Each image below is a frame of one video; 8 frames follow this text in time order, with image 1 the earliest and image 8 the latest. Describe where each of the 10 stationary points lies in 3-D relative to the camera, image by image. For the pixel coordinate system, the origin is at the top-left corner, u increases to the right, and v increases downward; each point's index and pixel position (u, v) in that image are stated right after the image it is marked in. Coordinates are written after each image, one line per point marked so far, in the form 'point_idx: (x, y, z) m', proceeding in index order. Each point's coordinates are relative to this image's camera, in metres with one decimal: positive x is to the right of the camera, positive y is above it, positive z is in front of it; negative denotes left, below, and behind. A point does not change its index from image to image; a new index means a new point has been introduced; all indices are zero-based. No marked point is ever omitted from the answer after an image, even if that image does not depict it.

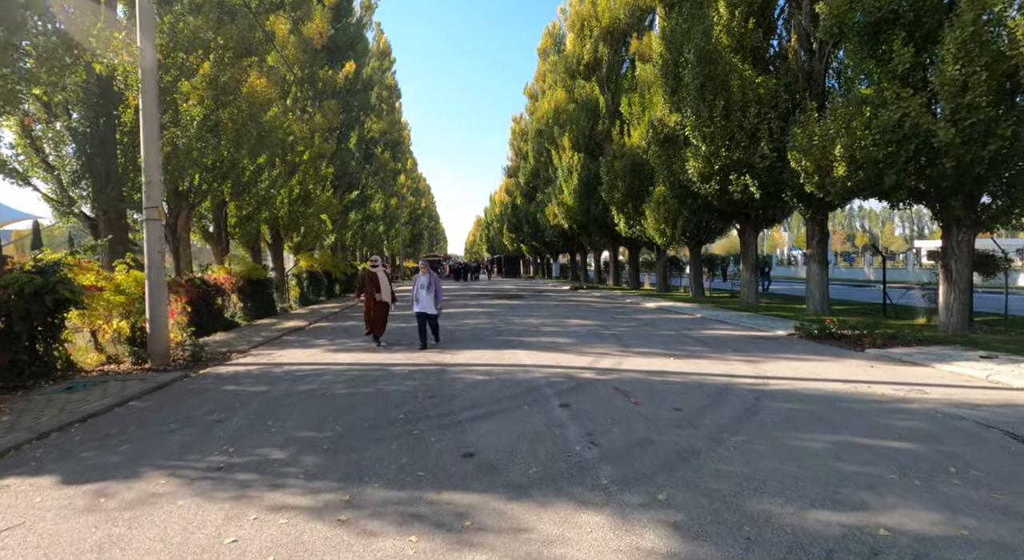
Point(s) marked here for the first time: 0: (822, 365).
0: (+4.3, -1.2, +9.0) m
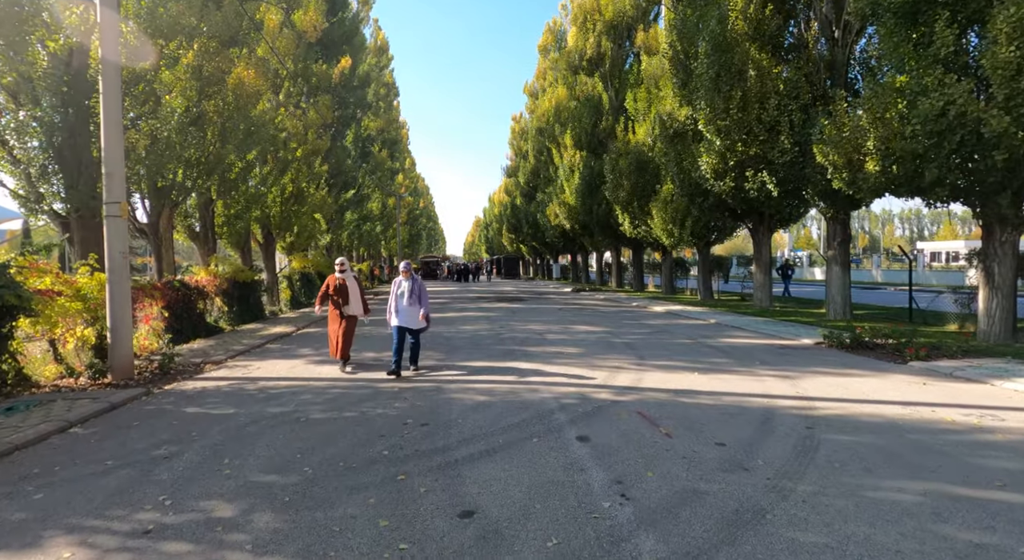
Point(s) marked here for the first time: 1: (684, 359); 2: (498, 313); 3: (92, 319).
0: (+4.3, -1.2, +7.9) m
1: (+2.5, -1.2, +9.5) m
2: (-0.4, -0.9, +18.8) m
3: (-6.4, -0.6, +10.1) m
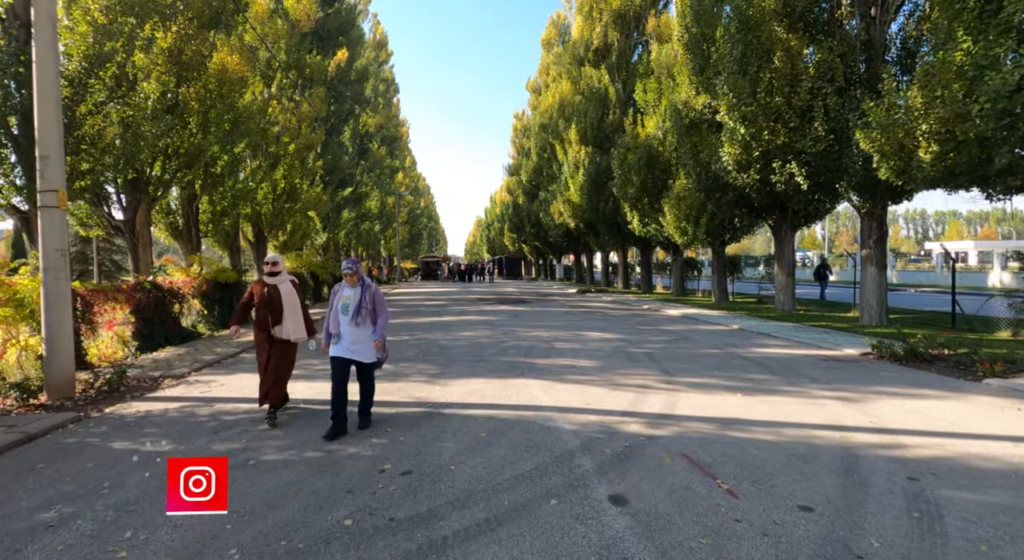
0: (+4.4, -1.3, +6.5) m
1: (+2.6, -1.2, +8.1) m
2: (-0.3, -1.0, +17.4) m
3: (-6.3, -0.6, +8.7) m
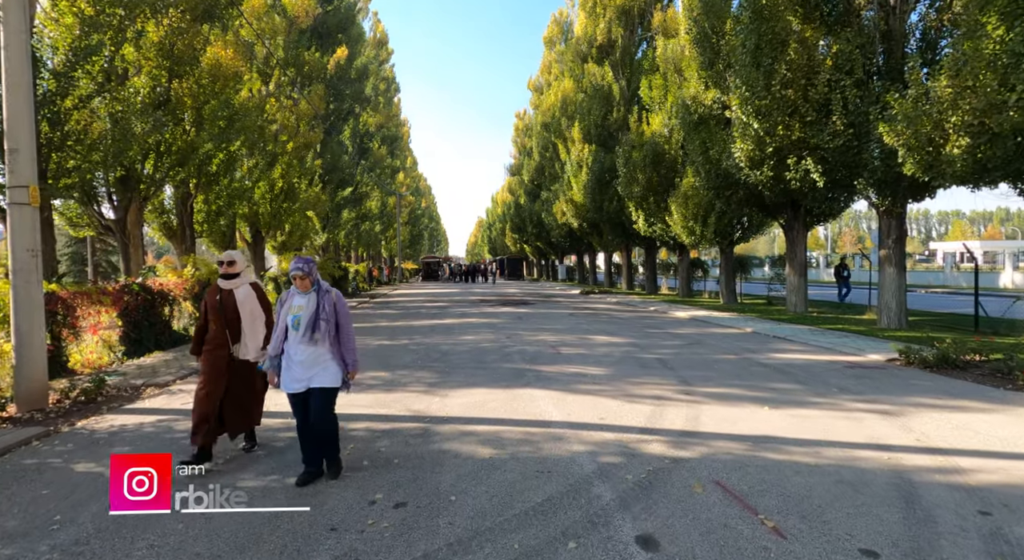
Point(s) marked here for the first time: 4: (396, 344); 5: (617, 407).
0: (+4.4, -1.3, +6.0) m
1: (+2.6, -1.2, +7.5) m
2: (-0.2, -1.0, +16.9) m
3: (-6.3, -0.7, +8.2) m
4: (-2.2, -1.2, +12.8) m
5: (+1.0, -1.2, +6.5) m
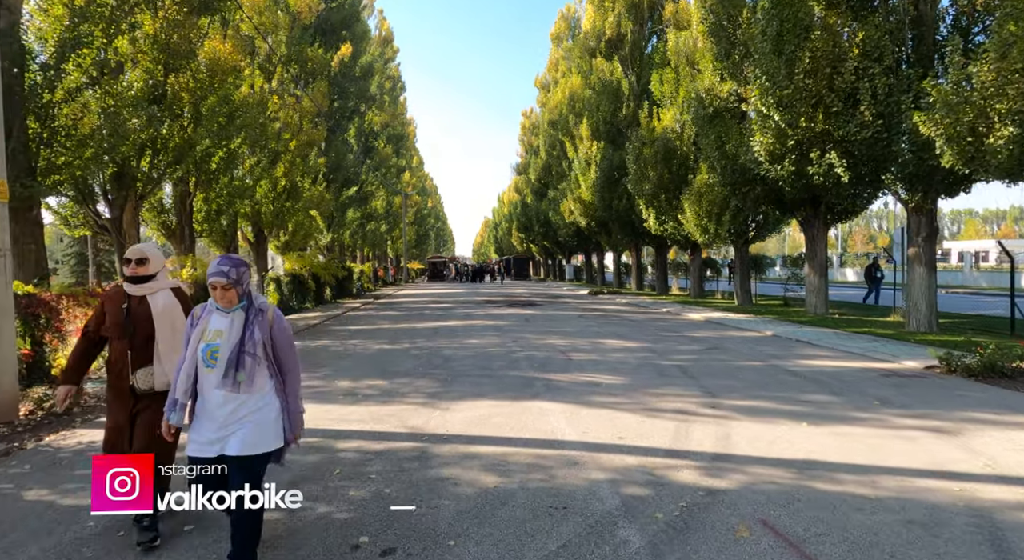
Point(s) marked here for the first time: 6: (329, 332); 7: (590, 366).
0: (+4.5, -1.3, +5.3) m
1: (+2.7, -1.2, +6.8) m
2: (-0.1, -1.0, +16.2) m
3: (-6.2, -0.7, +7.6) m
4: (-2.1, -1.2, +12.1) m
5: (+1.1, -1.3, +5.8) m
6: (-4.6, -1.3, +16.5) m
7: (+1.1, -1.2, +9.1) m
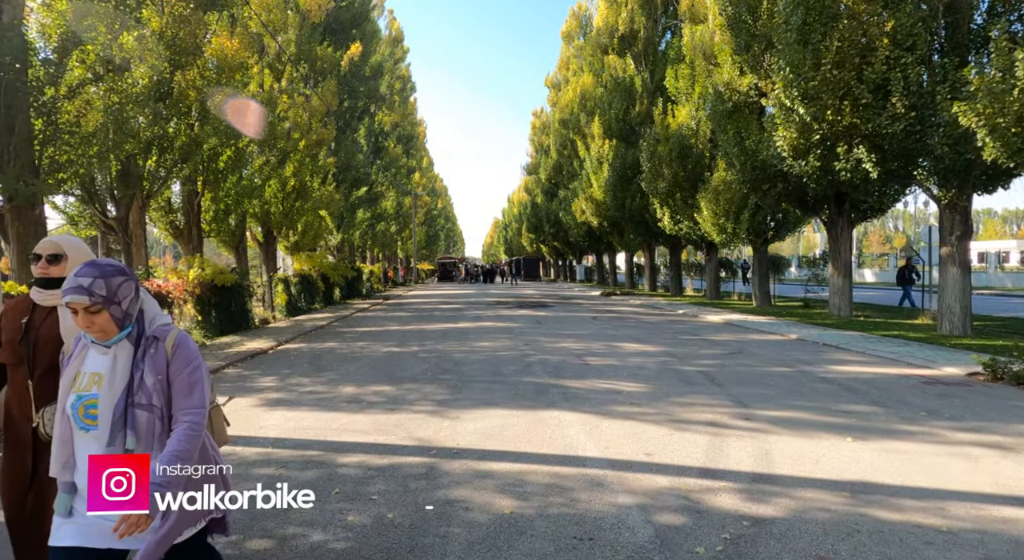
0: (+4.6, -1.3, +4.7) m
1: (+2.9, -1.2, +6.3) m
2: (+0.2, -1.0, +15.7) m
3: (-6.0, -0.7, +7.2) m
4: (-1.9, -1.3, +11.7) m
5: (+1.2, -1.3, +5.3) m
6: (-4.3, -1.3, +16.1) m
7: (+1.3, -1.2, +8.6) m
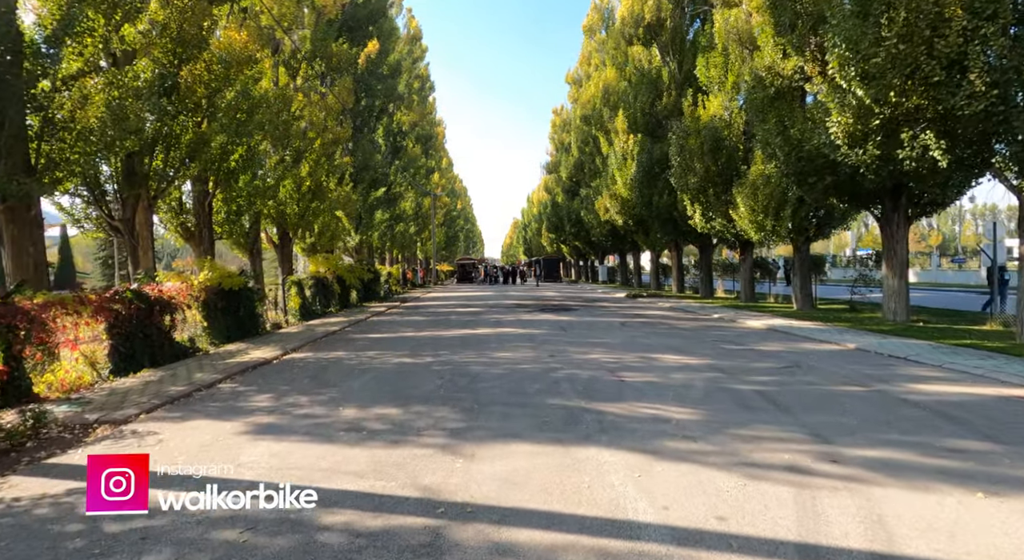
0: (+4.8, -1.3, +3.4) m
1: (+3.1, -1.3, +5.1) m
2: (+0.7, -1.1, +14.6) m
3: (-5.8, -0.8, +6.2) m
4: (-1.5, -1.3, +10.6) m
5: (+1.4, -1.3, +4.2) m
6: (-3.7, -1.4, +15.1) m
7: (+1.5, -1.2, +7.4) m
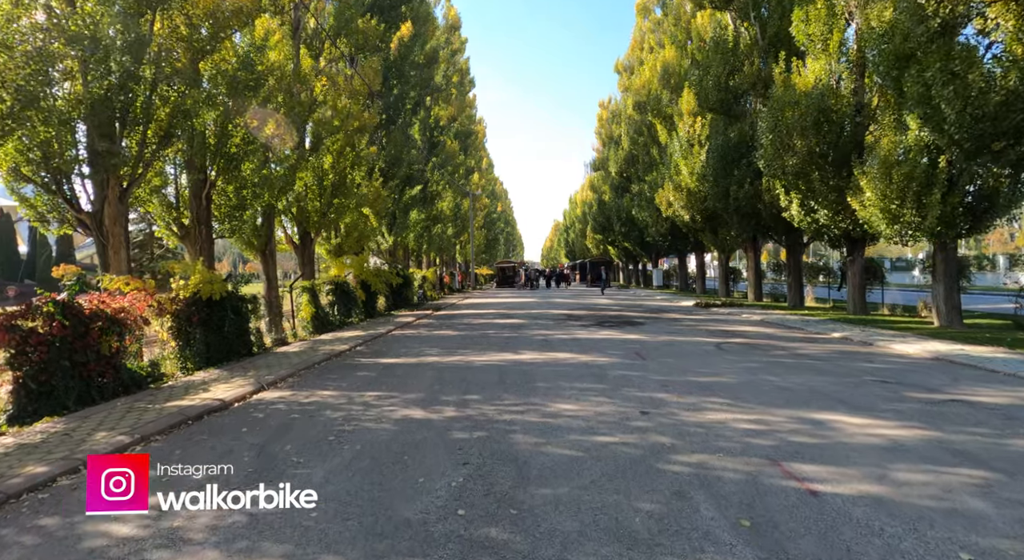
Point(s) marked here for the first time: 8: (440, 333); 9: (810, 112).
0: (+5.0, -1.4, -0.8) m
1: (+3.4, -1.4, +1.0) m
2: (+1.7, -1.2, +10.6) m
3: (-5.4, -0.8, +2.7) m
4: (-0.8, -1.4, +6.8) m
5: (+1.7, -1.4, +0.2) m
6: (-2.8, -1.5, +11.4) m
7: (+2.0, -1.3, +3.4) m
8: (-1.9, -1.4, +16.6) m
9: (+7.4, +4.2, +16.4) m
